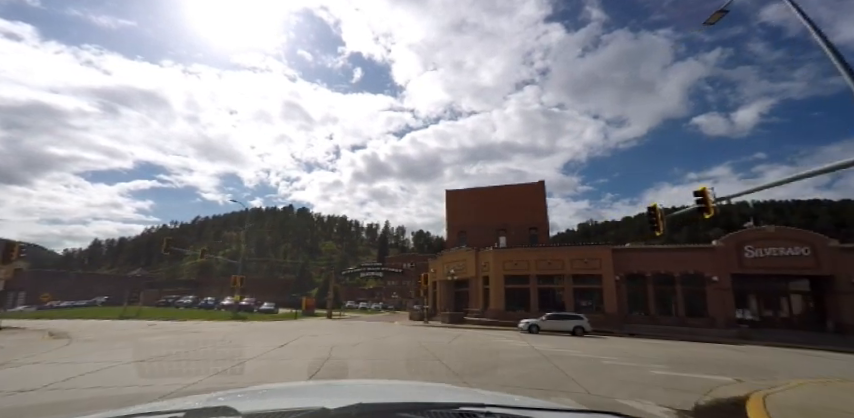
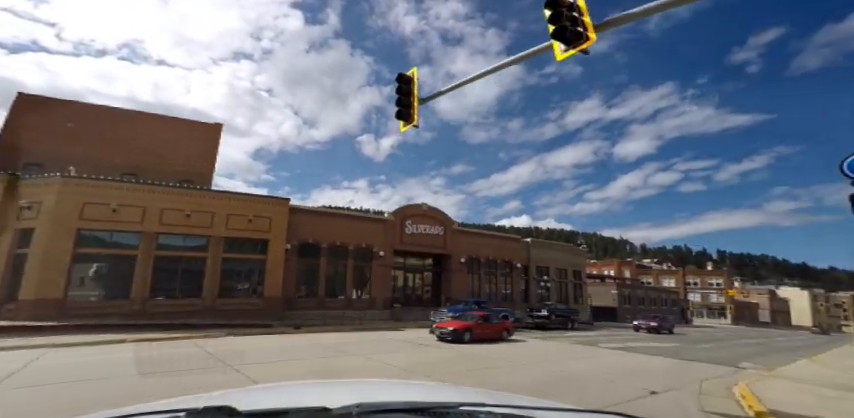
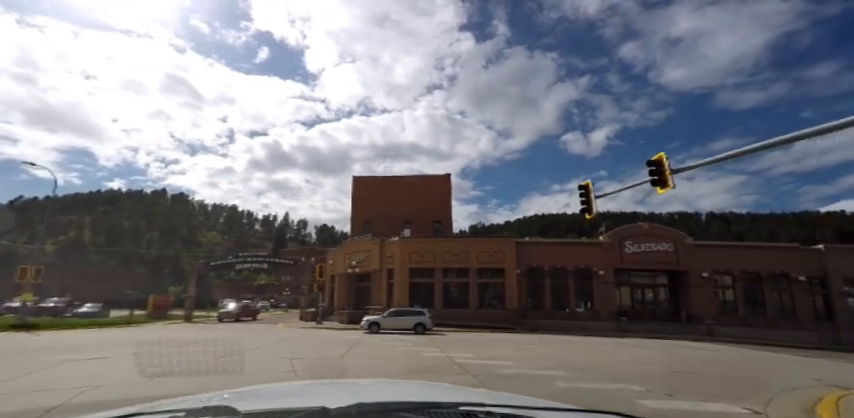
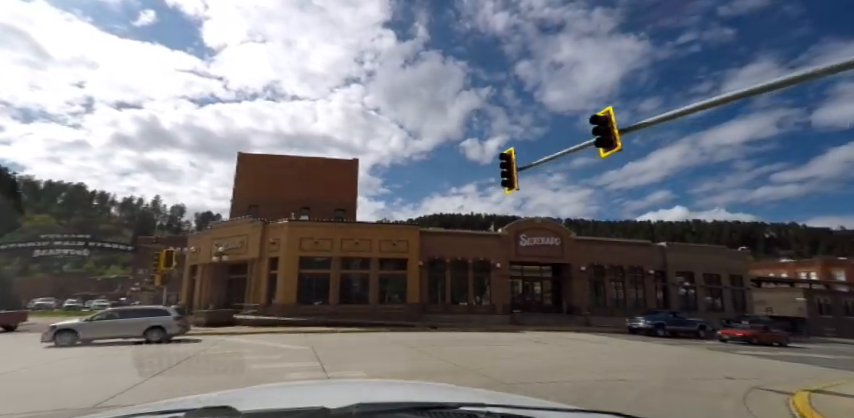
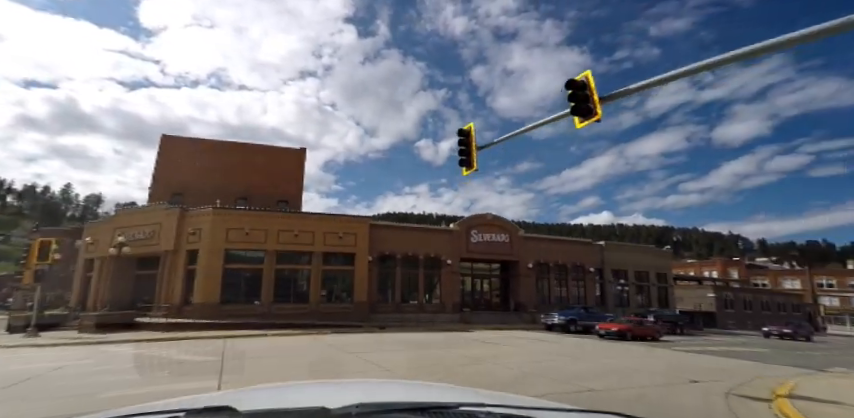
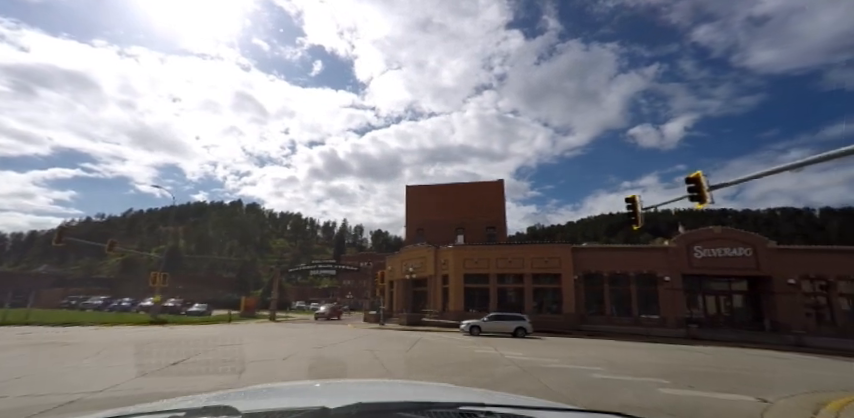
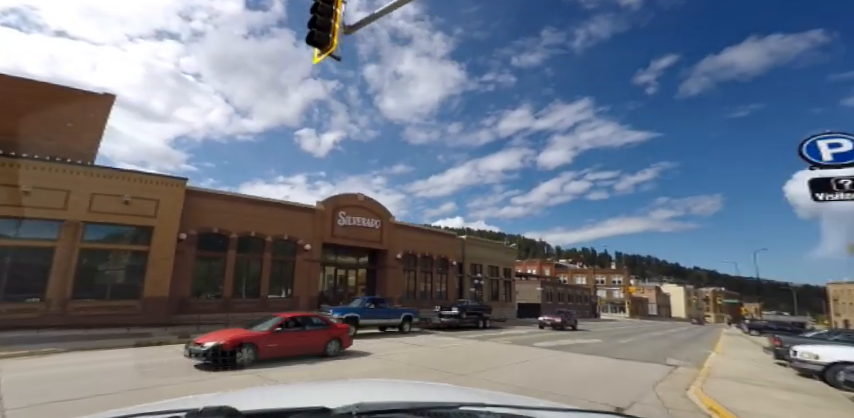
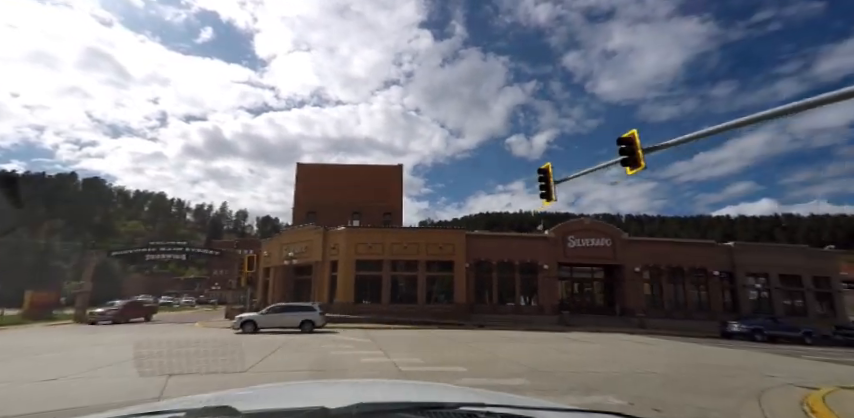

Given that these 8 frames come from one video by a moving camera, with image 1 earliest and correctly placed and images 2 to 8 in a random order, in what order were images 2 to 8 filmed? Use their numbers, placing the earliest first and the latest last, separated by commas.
6, 3, 8, 4, 5, 2, 7
